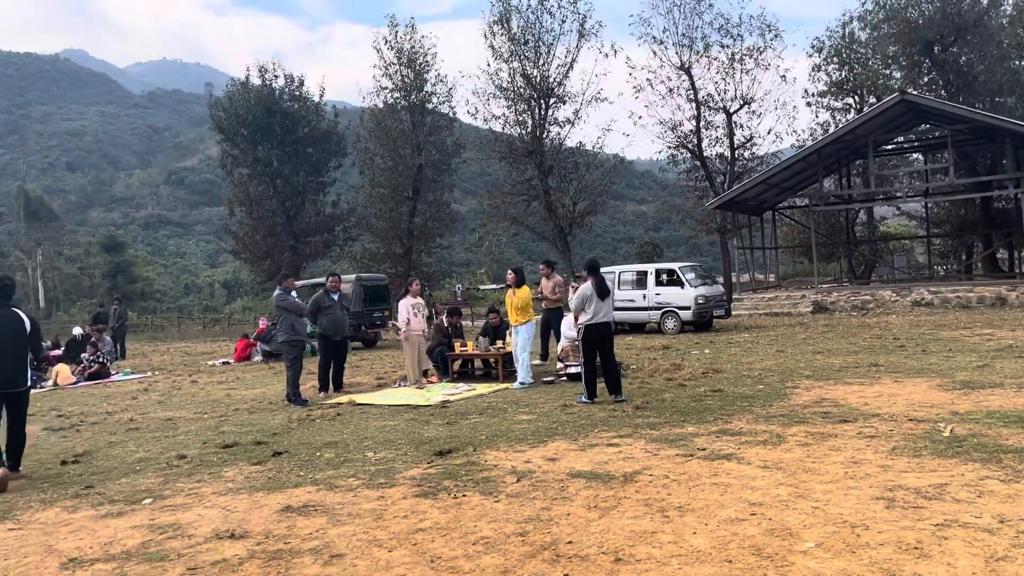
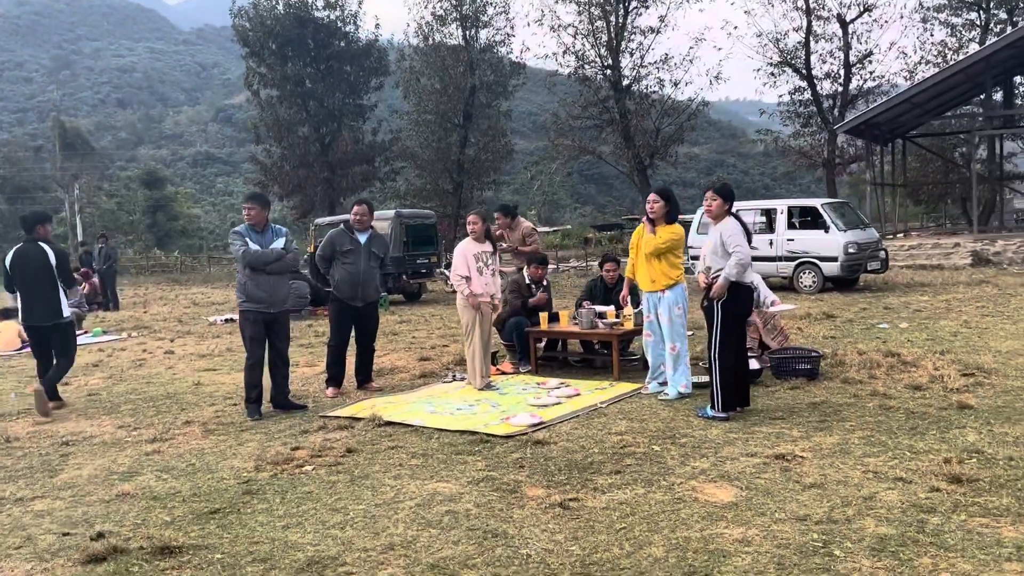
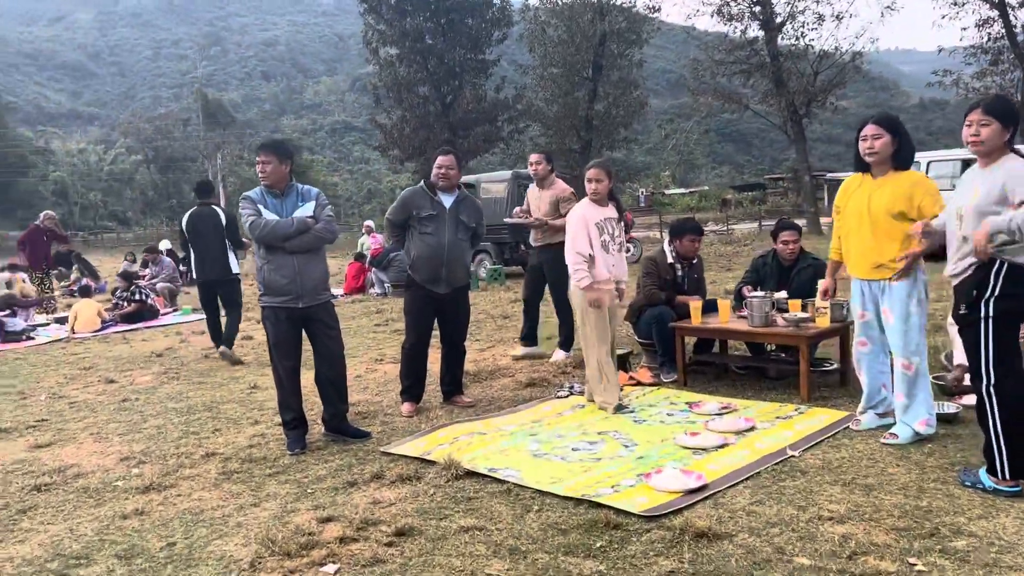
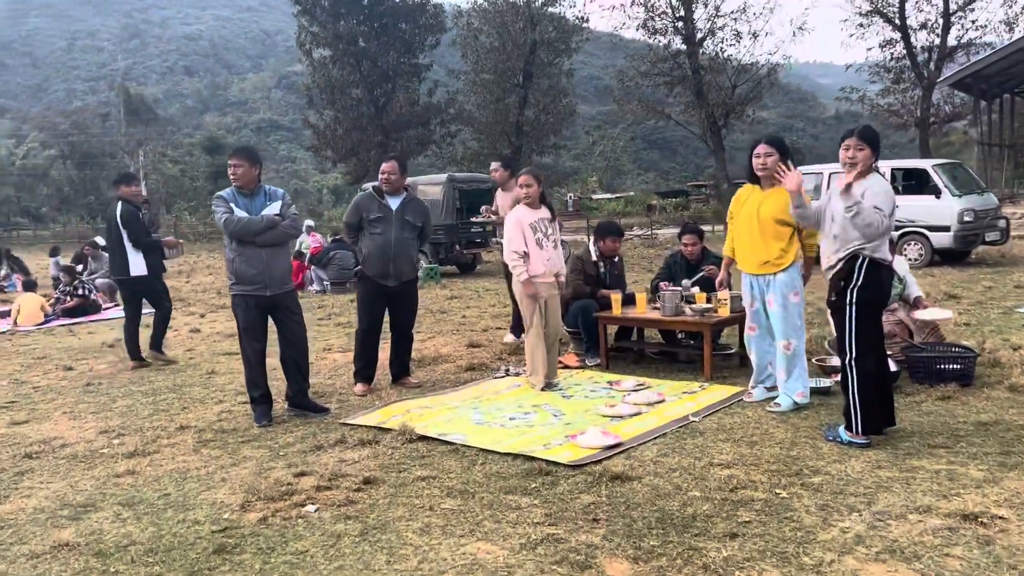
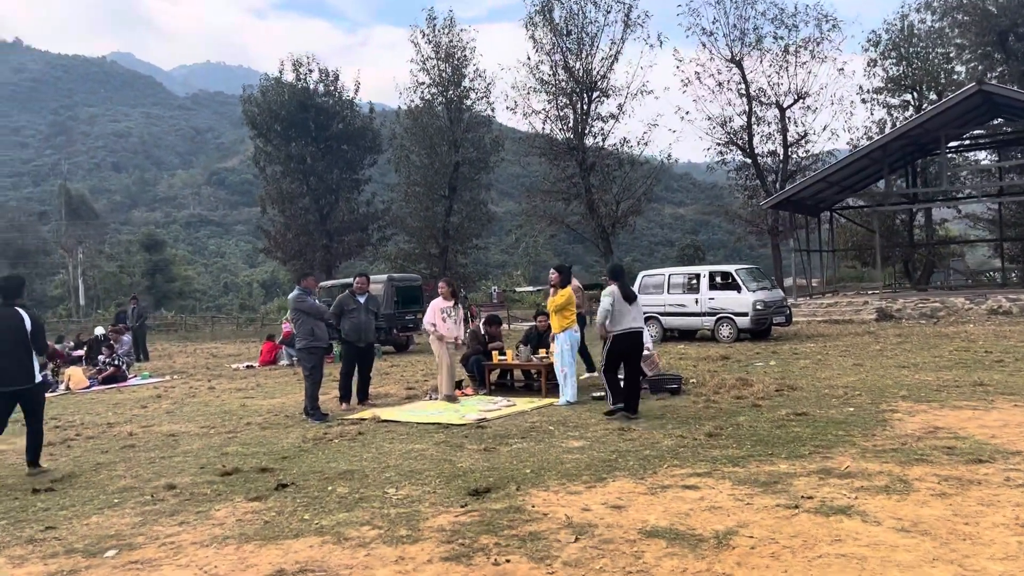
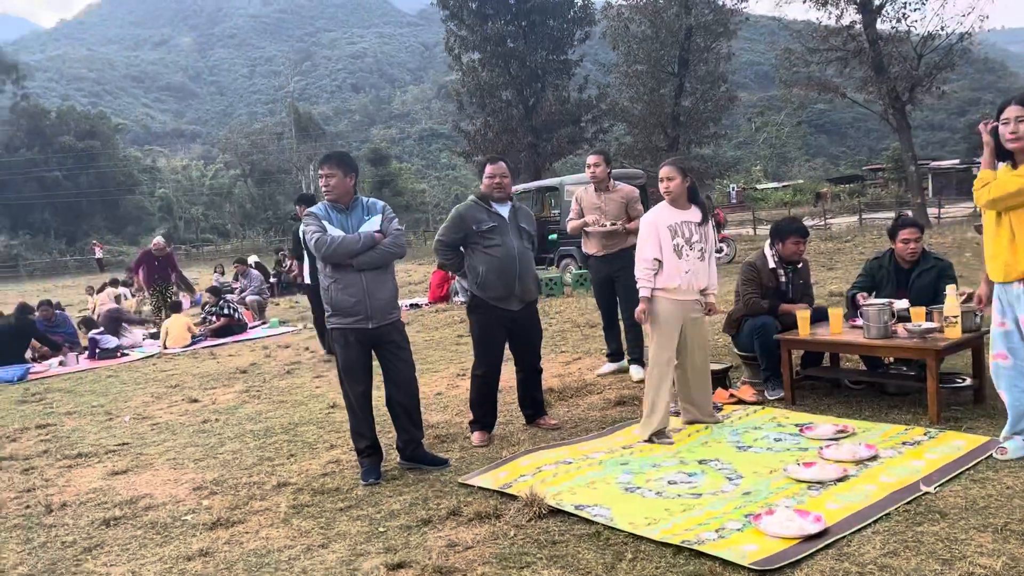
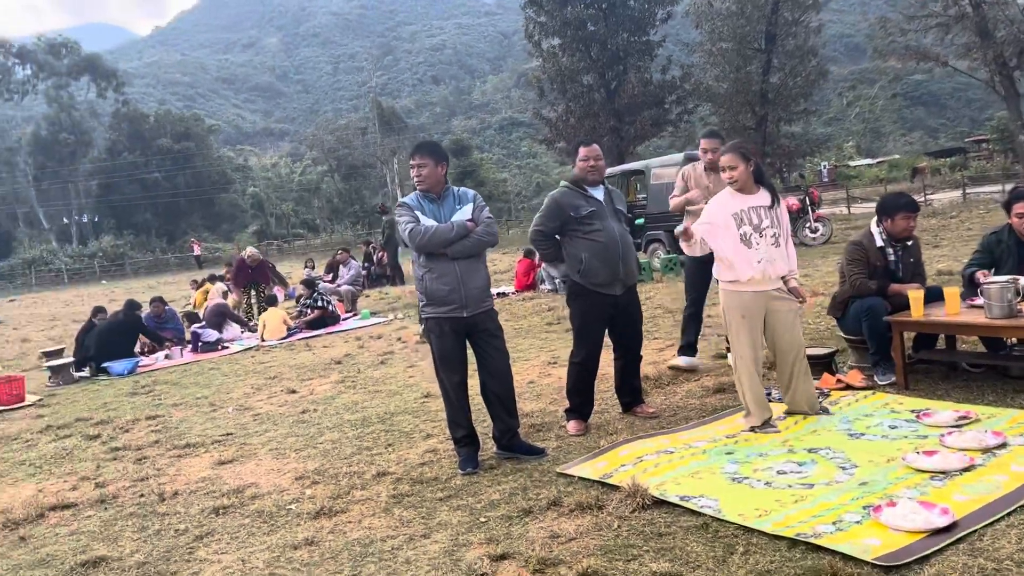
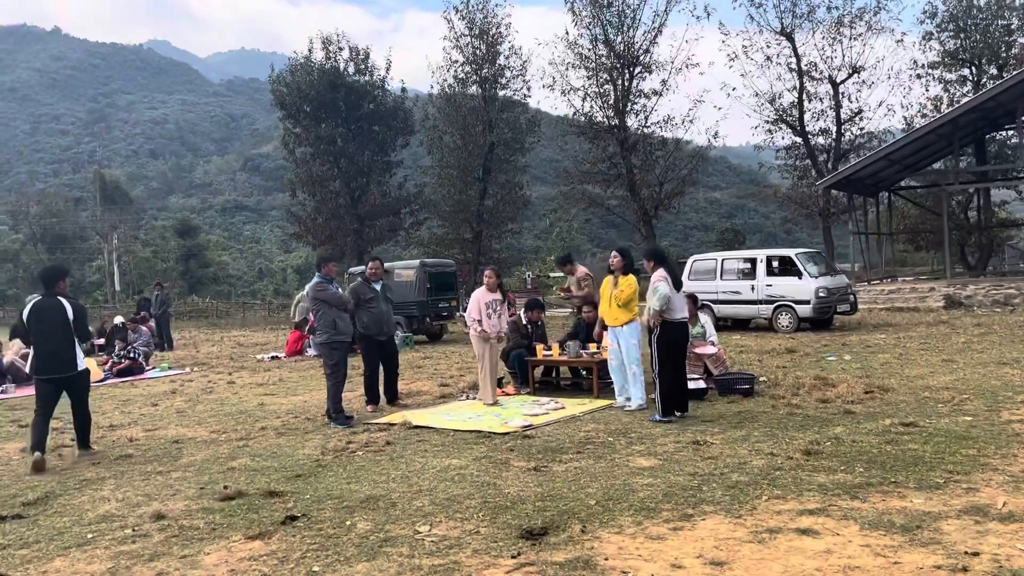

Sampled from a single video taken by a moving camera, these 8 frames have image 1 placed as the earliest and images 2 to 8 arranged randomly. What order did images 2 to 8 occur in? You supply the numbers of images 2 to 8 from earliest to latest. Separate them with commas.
5, 8, 2, 4, 3, 6, 7
